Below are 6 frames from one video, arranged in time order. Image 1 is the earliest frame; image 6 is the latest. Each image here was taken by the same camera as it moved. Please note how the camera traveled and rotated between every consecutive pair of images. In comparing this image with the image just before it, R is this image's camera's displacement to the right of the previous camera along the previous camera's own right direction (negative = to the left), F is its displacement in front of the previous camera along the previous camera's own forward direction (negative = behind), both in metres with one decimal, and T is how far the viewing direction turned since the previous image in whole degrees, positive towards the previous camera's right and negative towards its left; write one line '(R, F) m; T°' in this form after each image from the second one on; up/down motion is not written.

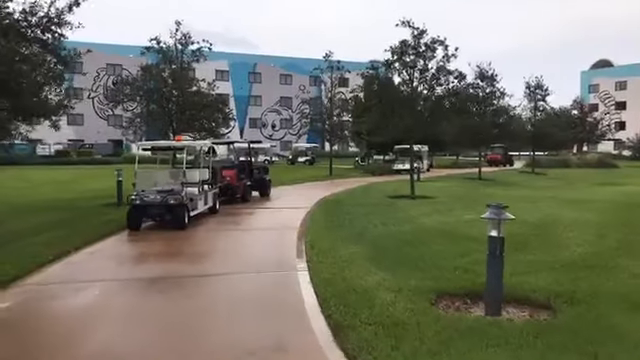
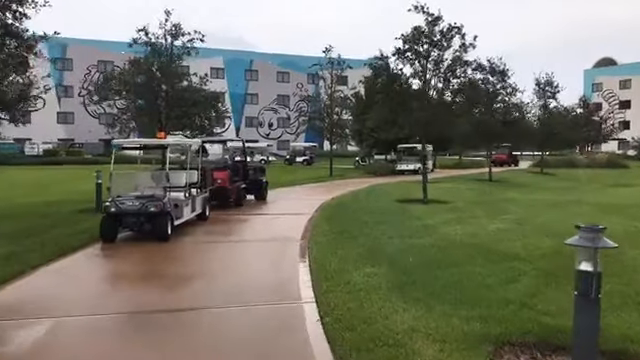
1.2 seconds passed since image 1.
(-0.2, +1.8) m; 0°
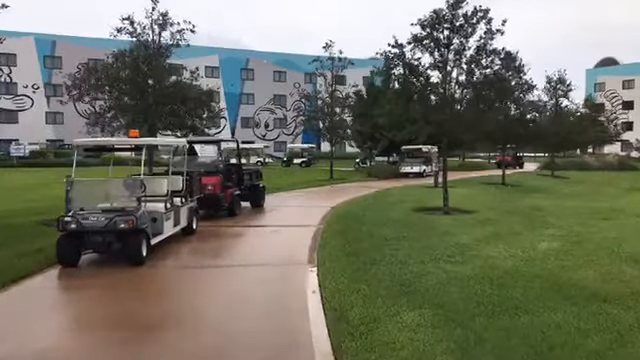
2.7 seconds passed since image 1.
(-0.3, +2.2) m; 0°
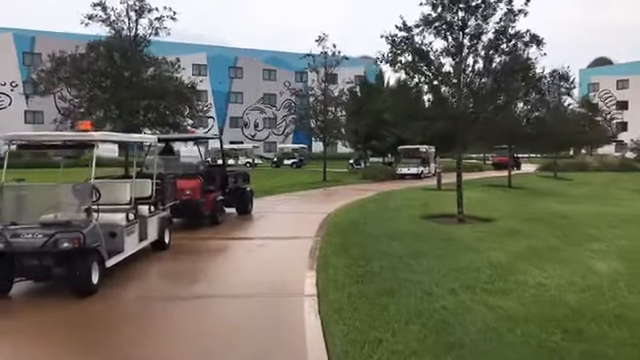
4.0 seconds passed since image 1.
(-0.2, +2.0) m; +1°
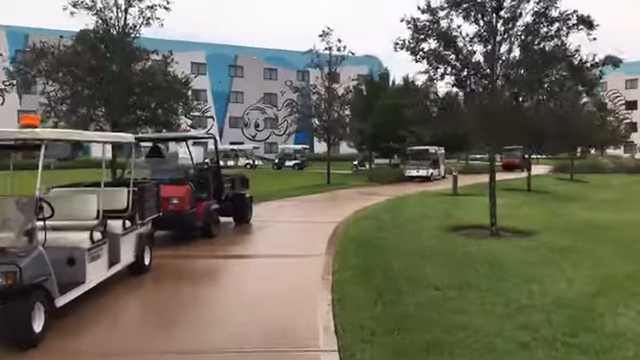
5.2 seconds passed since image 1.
(-0.2, +1.8) m; 0°
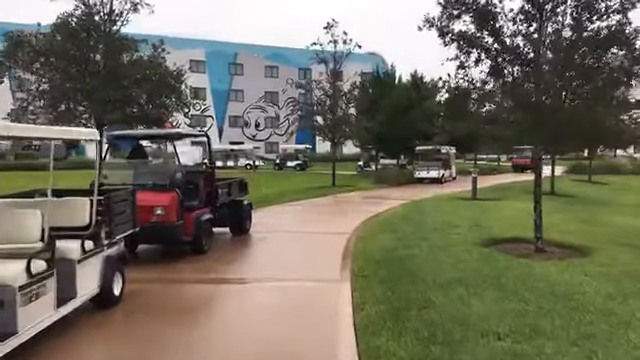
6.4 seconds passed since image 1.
(-0.2, +1.8) m; 0°
